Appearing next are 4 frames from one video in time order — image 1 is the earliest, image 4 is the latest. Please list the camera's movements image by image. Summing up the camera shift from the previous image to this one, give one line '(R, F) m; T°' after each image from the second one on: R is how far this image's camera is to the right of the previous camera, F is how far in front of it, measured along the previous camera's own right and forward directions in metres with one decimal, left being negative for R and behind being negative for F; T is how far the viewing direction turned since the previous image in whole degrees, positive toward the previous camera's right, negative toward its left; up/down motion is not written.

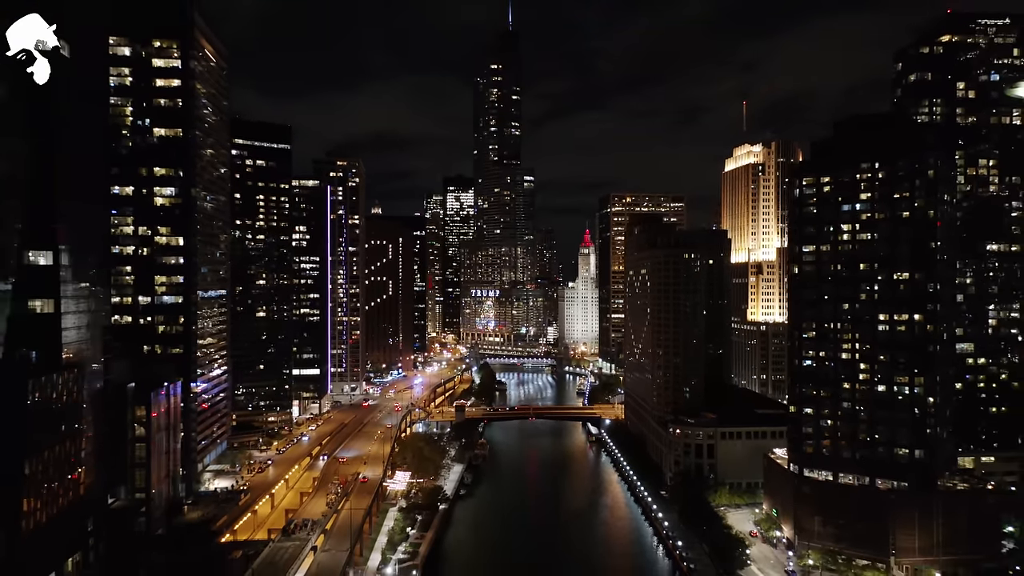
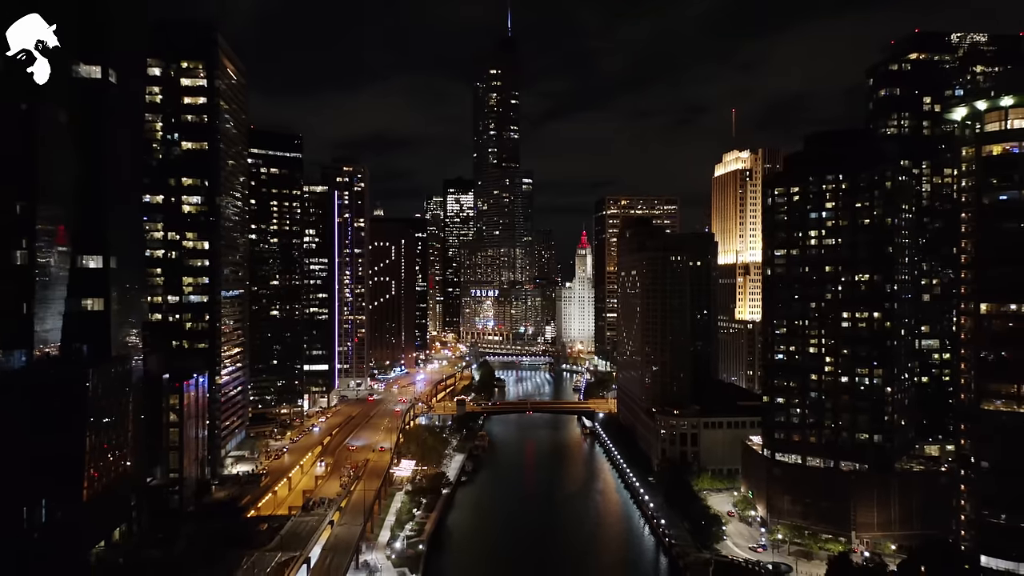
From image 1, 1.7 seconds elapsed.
(+0.1, -3.5) m; 0°
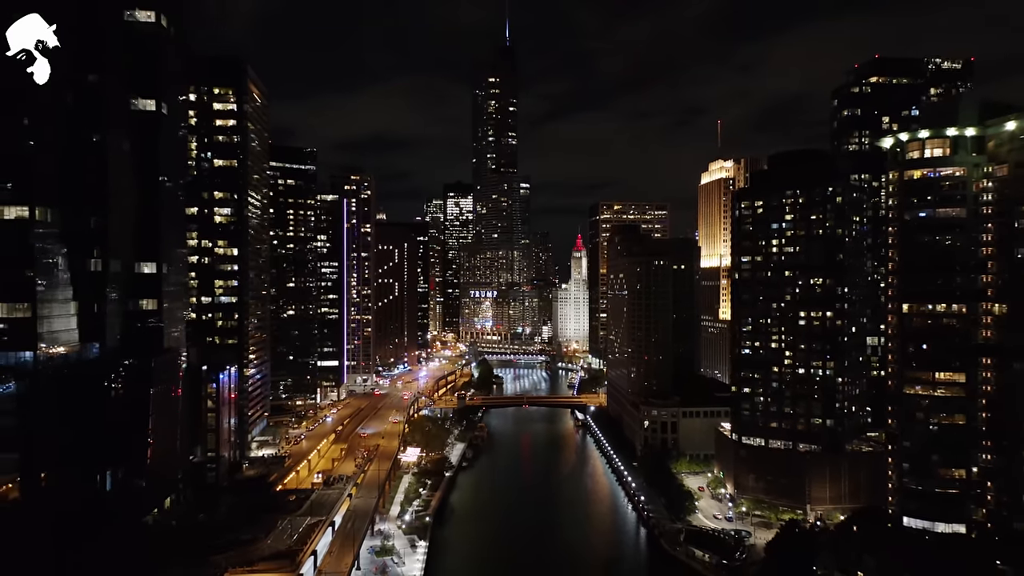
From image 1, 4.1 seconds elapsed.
(+0.2, -5.1) m; 0°
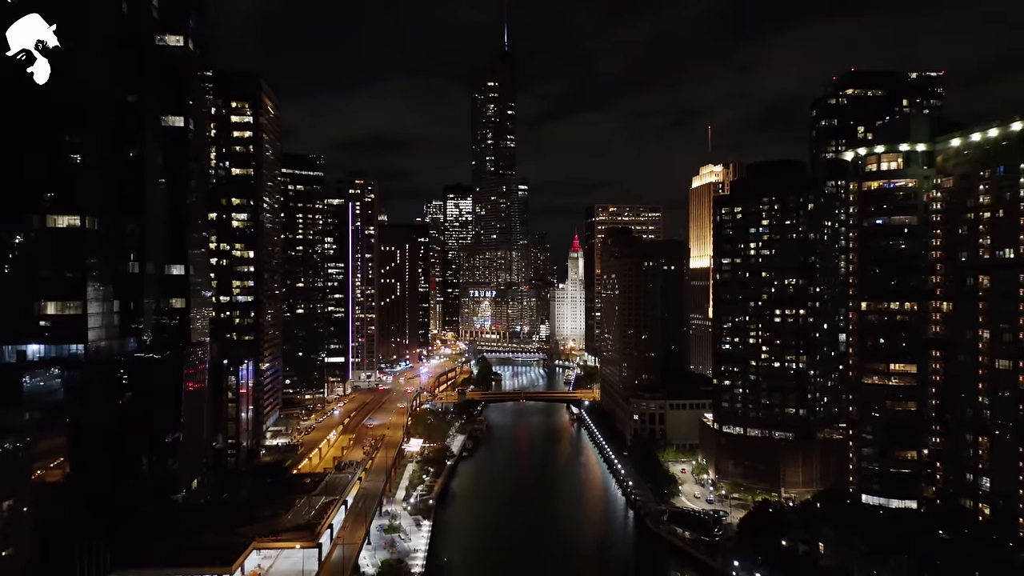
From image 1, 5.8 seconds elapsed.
(+0.1, -3.5) m; 0°
